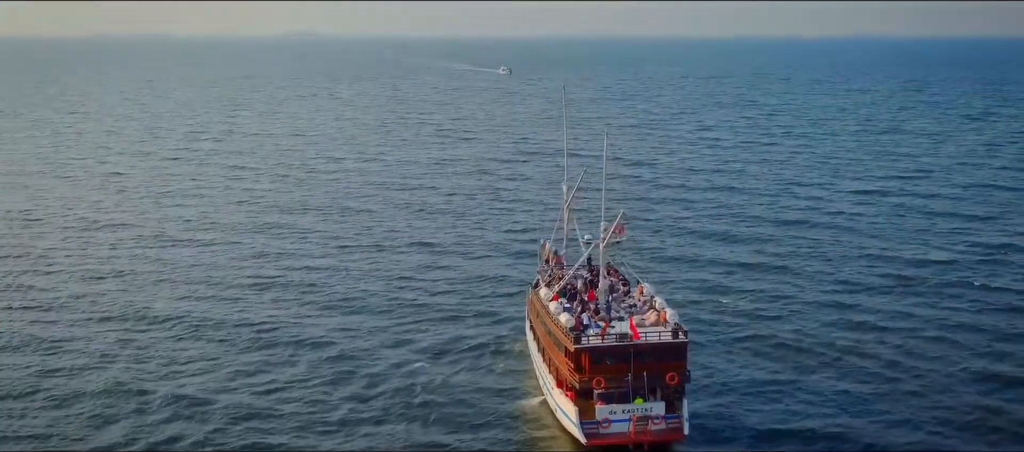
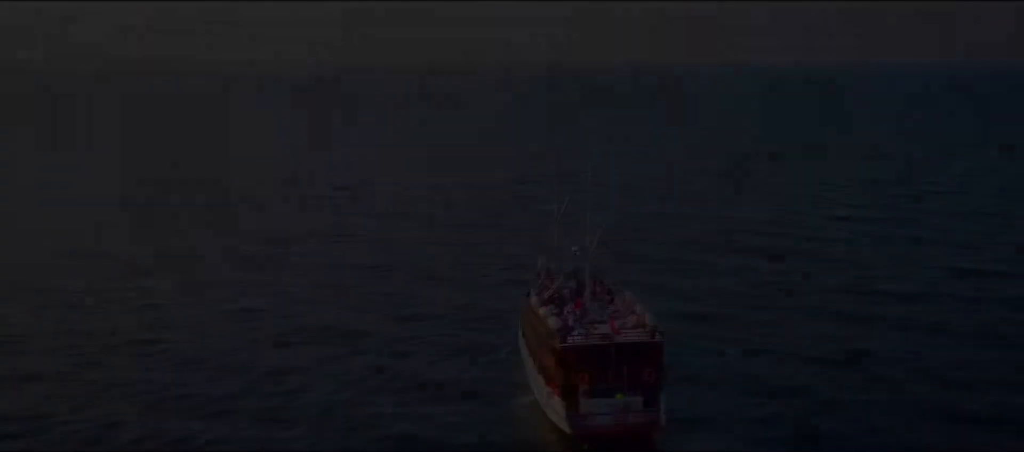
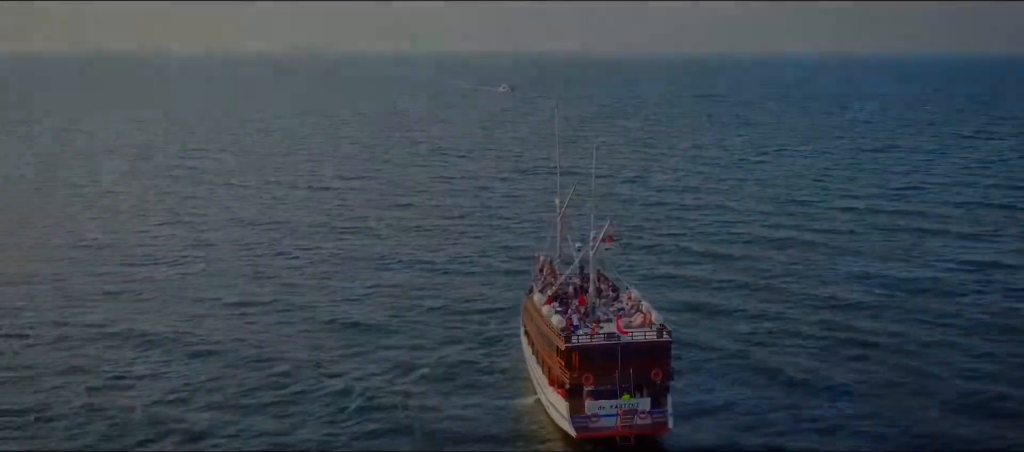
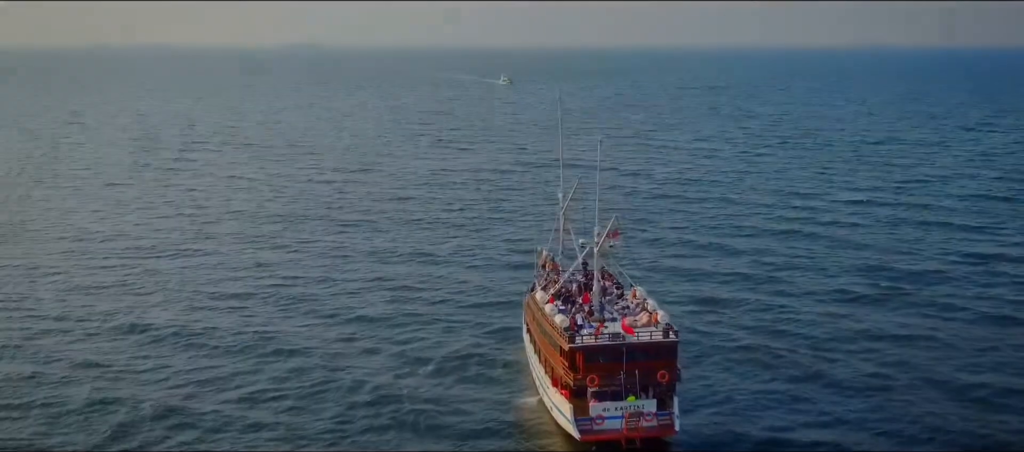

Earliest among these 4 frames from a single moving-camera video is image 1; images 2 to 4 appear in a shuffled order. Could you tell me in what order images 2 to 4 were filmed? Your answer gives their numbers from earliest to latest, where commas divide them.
4, 3, 2
